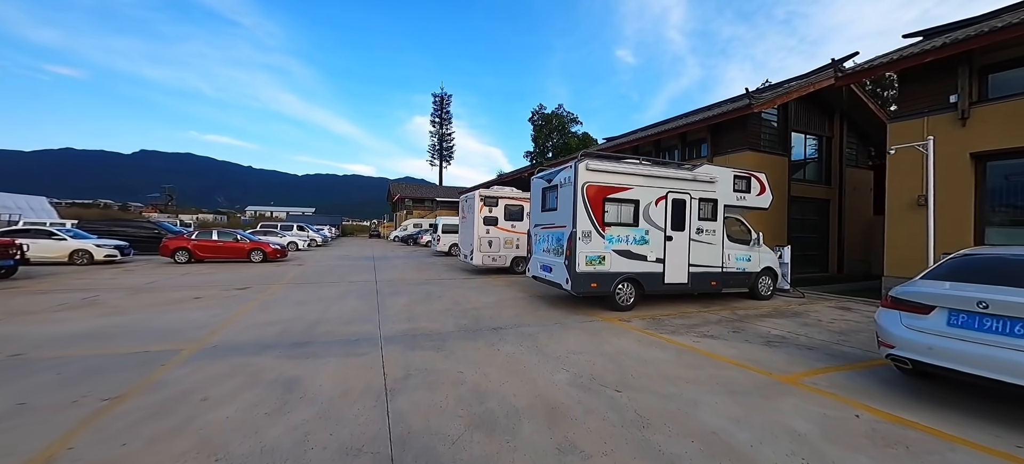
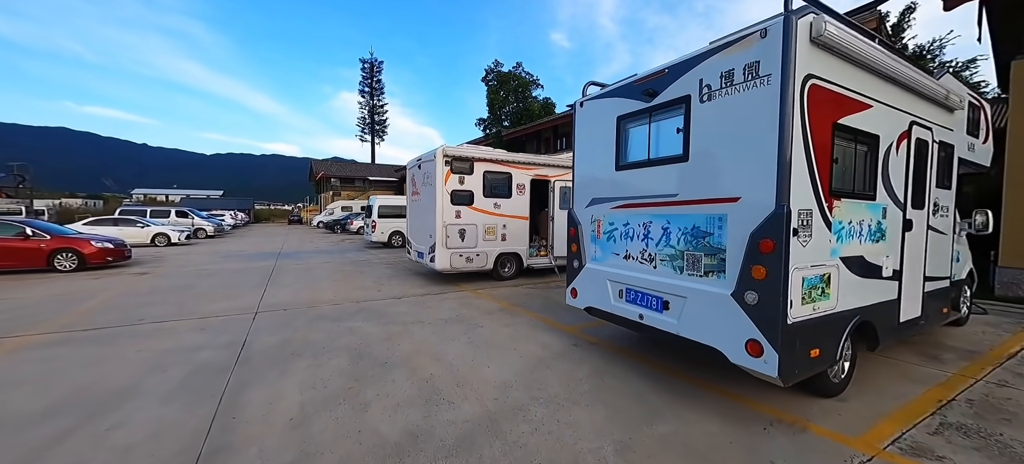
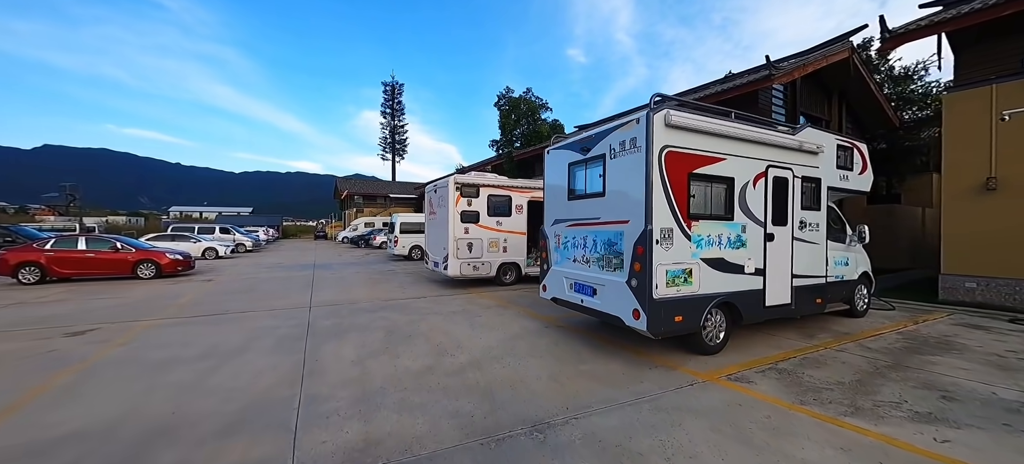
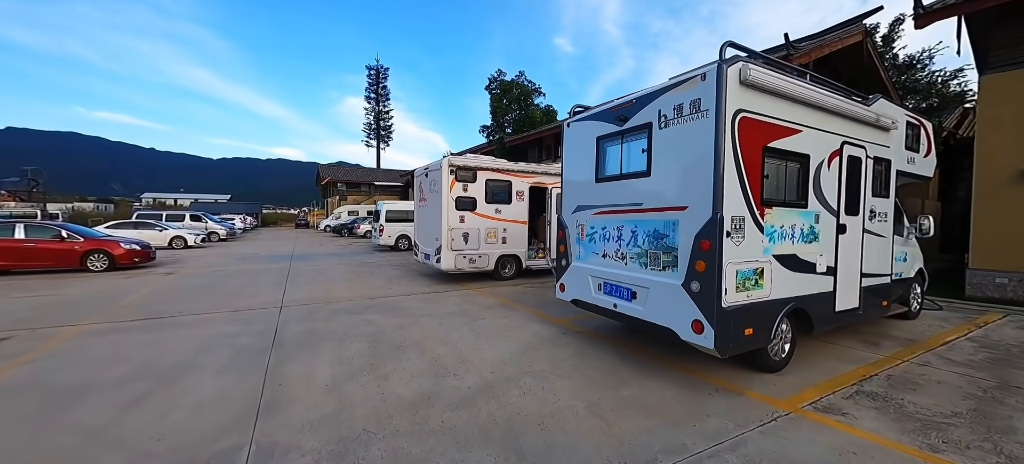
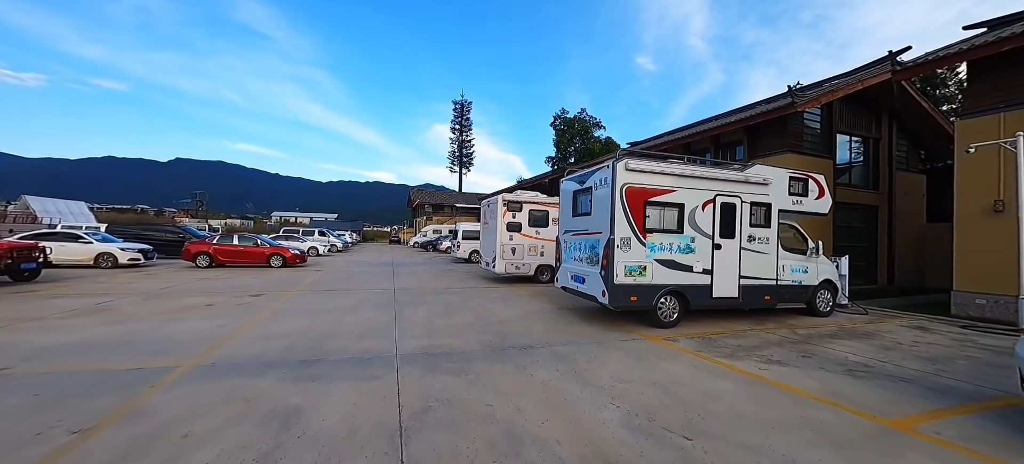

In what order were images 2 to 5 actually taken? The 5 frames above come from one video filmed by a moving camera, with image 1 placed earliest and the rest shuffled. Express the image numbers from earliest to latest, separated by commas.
5, 3, 4, 2
